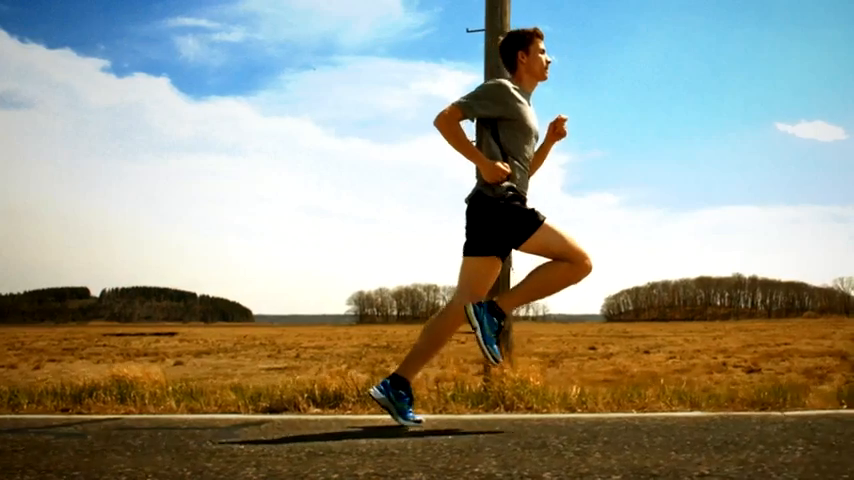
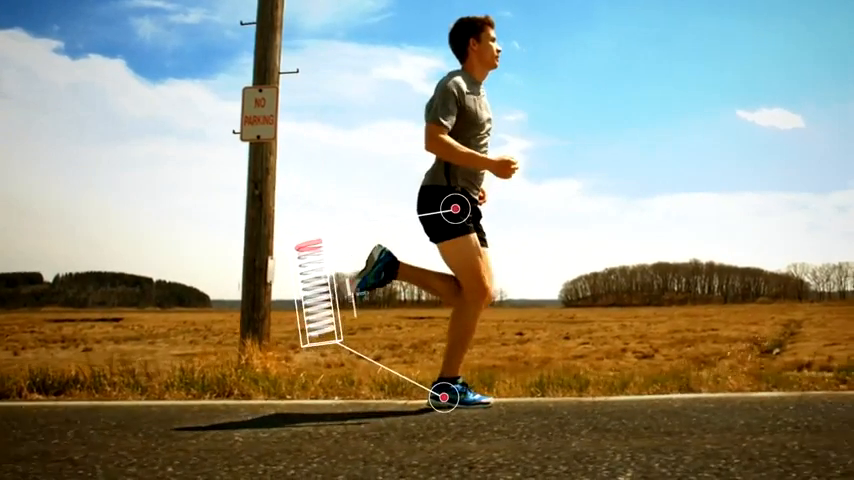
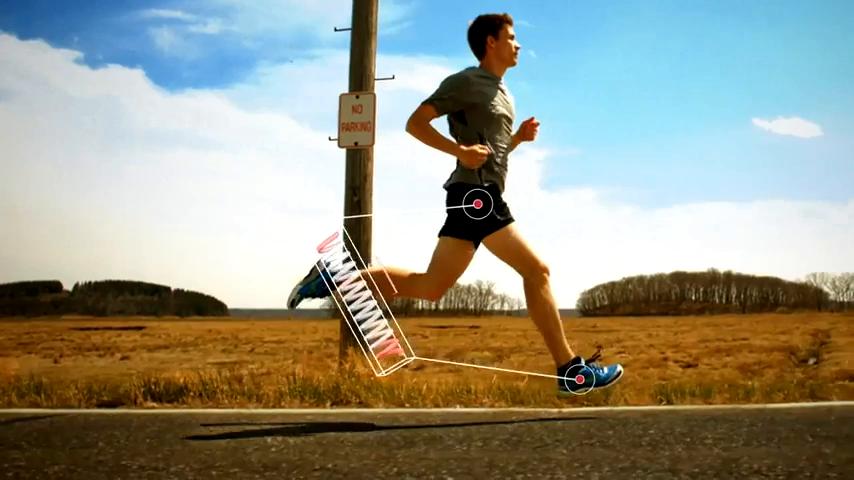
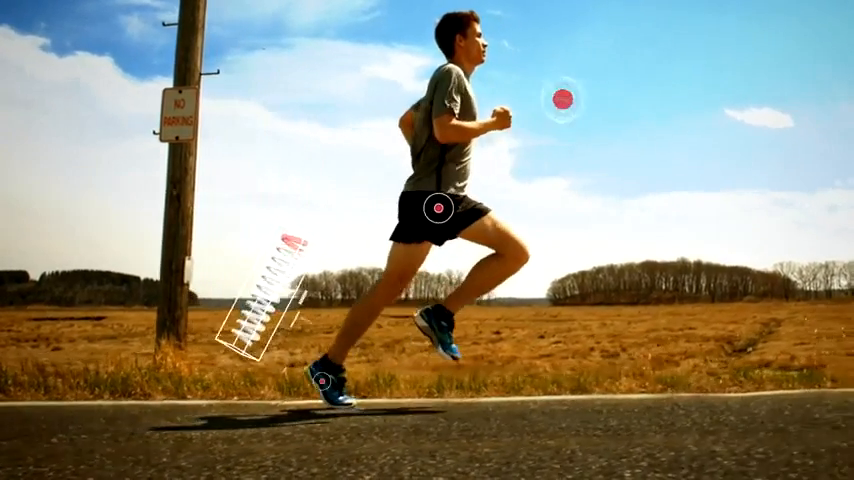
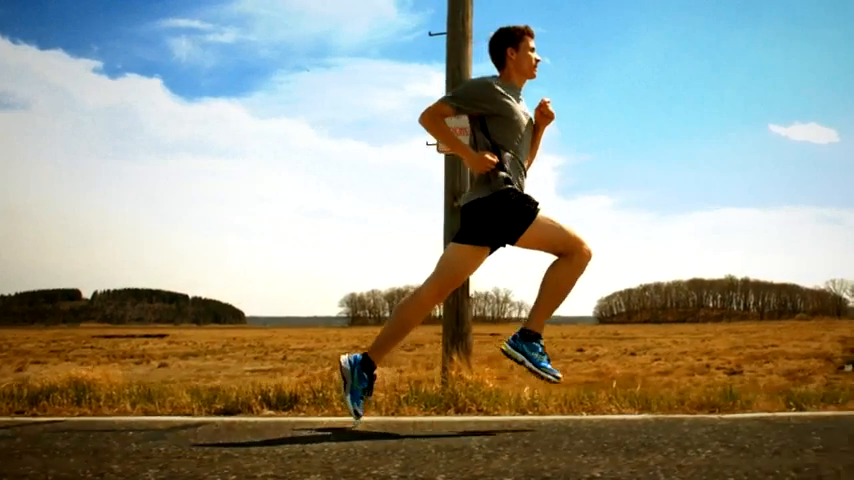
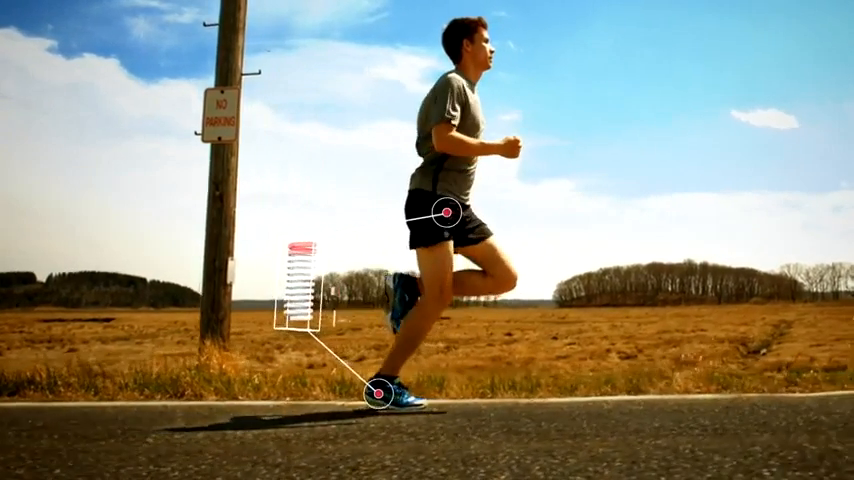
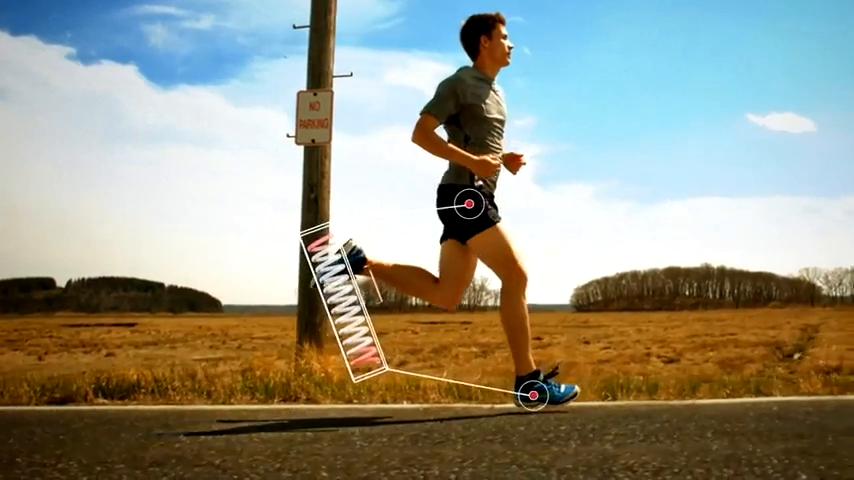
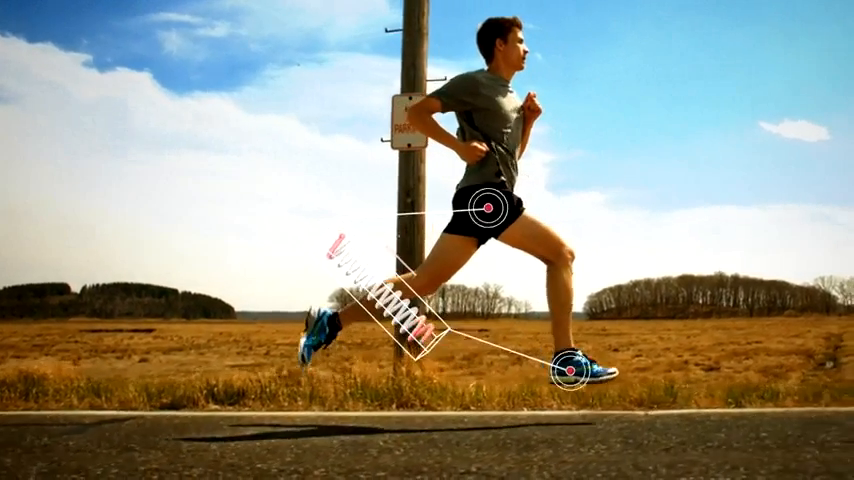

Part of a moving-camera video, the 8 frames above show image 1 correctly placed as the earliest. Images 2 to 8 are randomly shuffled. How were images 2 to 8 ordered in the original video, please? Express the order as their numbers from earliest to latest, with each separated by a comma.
5, 8, 3, 7, 2, 6, 4
